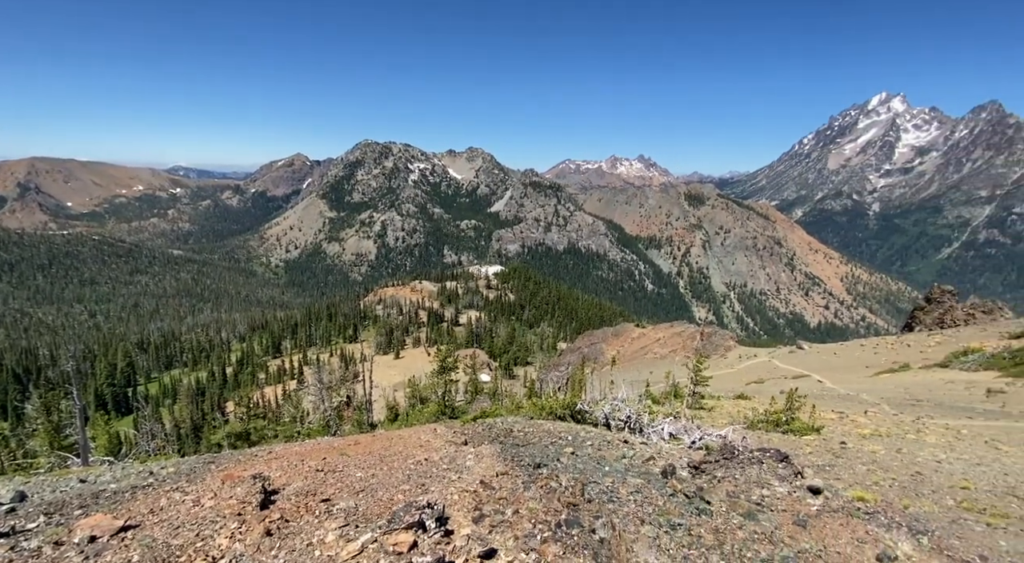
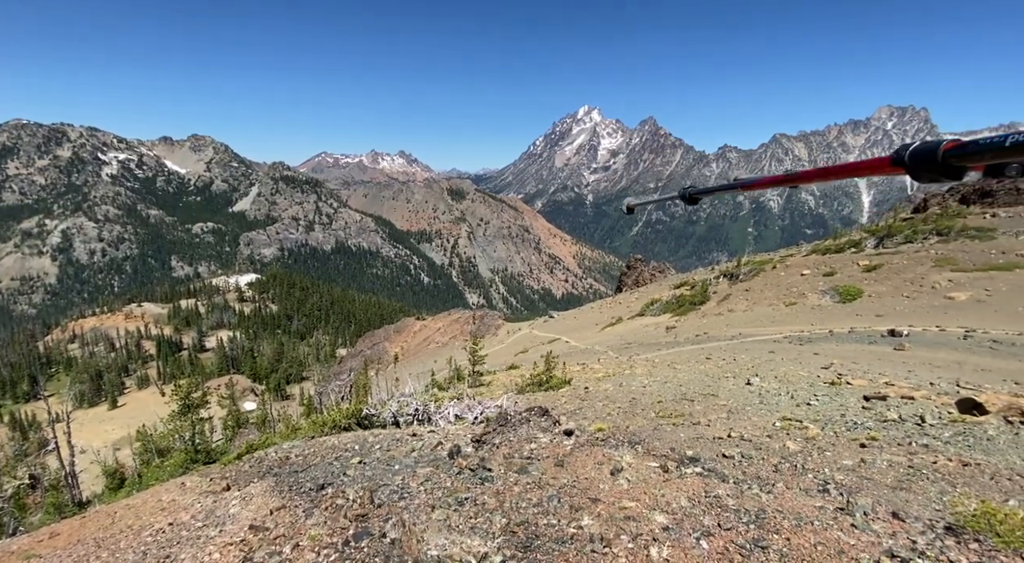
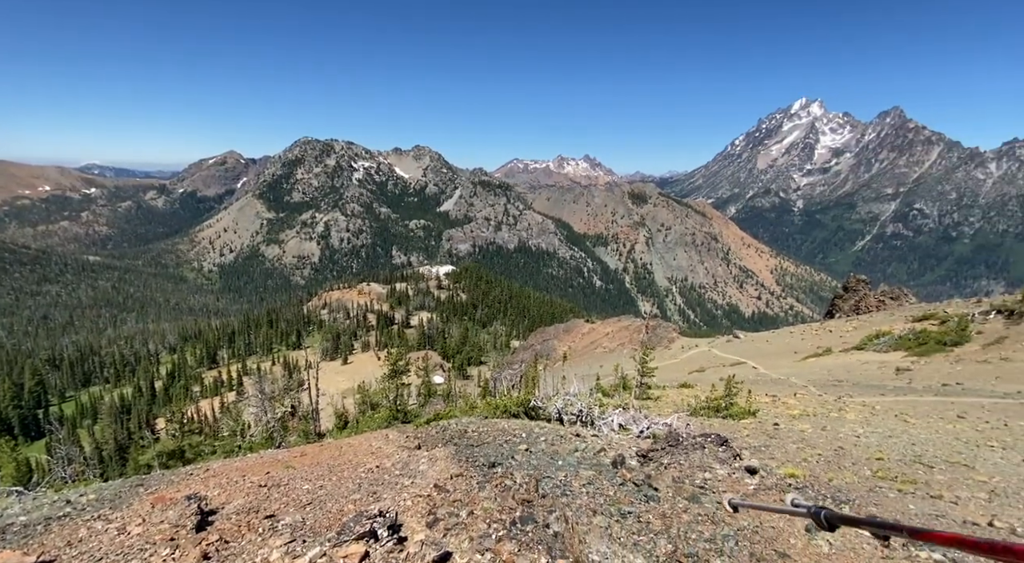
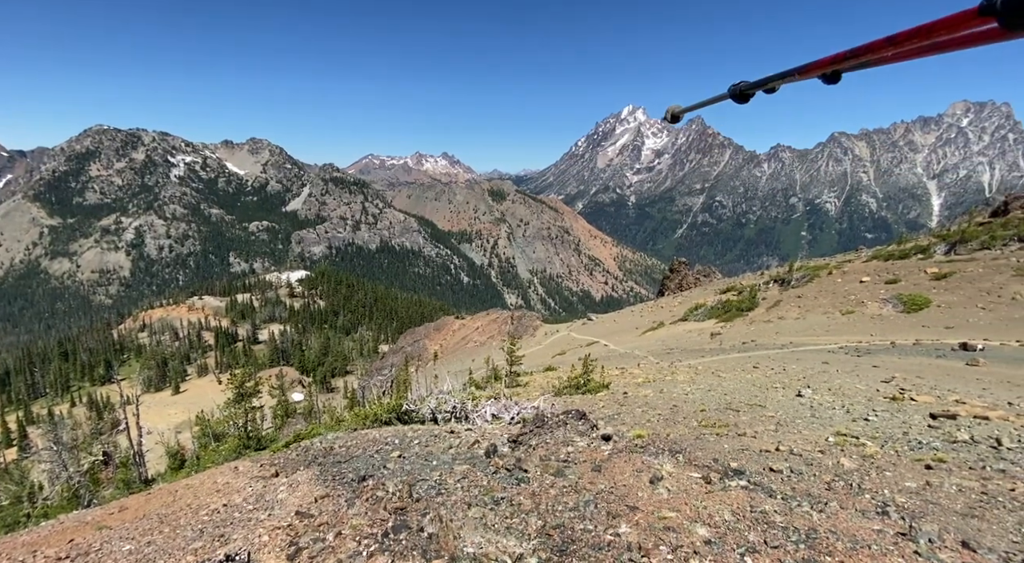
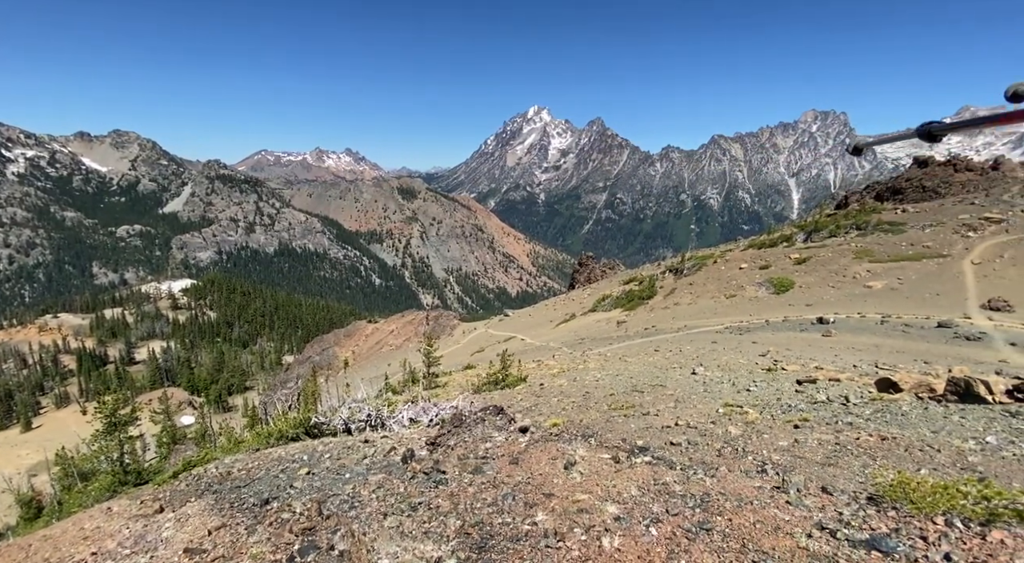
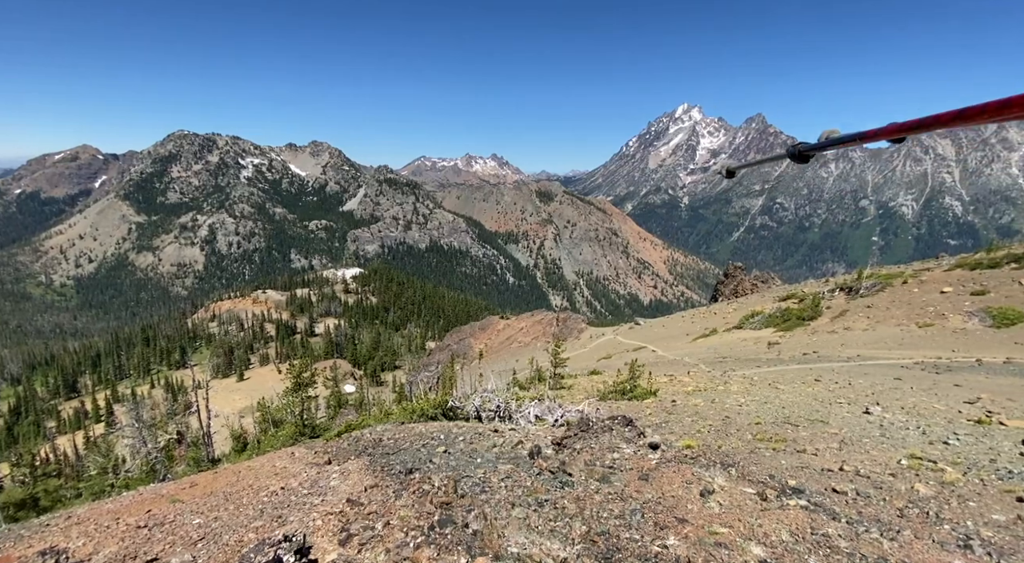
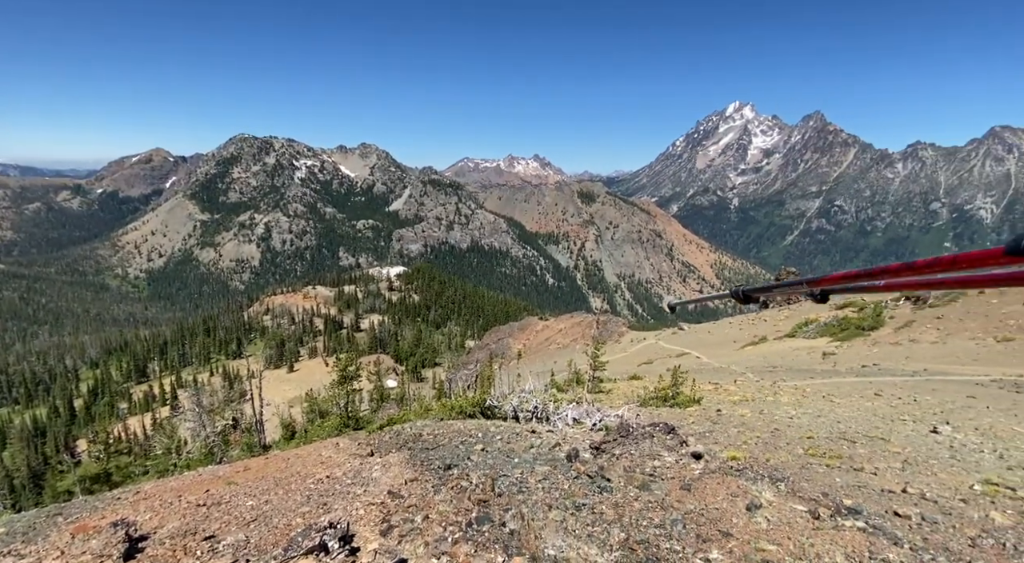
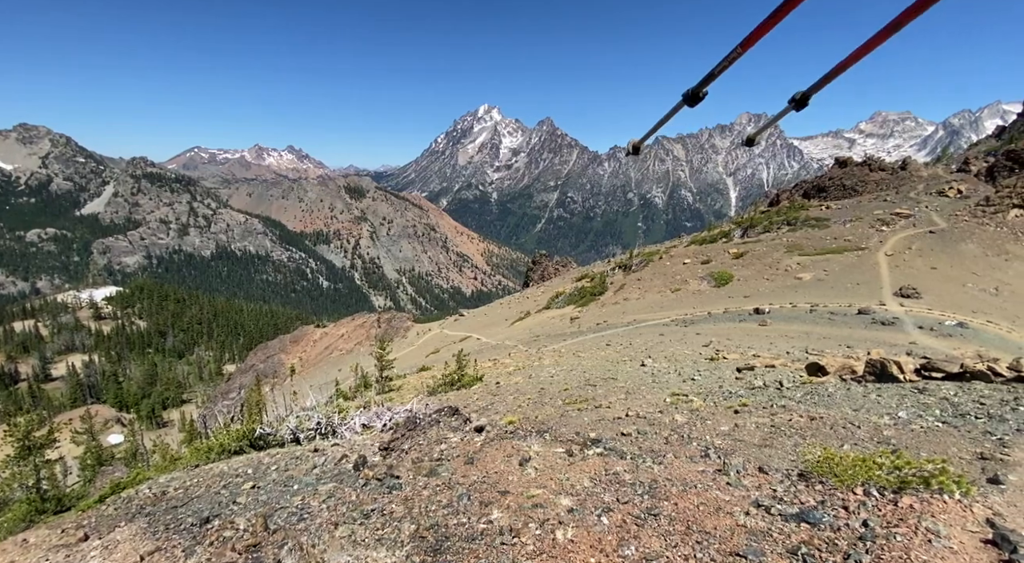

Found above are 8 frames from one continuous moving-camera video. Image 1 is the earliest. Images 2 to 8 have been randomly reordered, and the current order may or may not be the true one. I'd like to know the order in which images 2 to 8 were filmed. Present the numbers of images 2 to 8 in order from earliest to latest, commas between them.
3, 7, 6, 4, 2, 5, 8
